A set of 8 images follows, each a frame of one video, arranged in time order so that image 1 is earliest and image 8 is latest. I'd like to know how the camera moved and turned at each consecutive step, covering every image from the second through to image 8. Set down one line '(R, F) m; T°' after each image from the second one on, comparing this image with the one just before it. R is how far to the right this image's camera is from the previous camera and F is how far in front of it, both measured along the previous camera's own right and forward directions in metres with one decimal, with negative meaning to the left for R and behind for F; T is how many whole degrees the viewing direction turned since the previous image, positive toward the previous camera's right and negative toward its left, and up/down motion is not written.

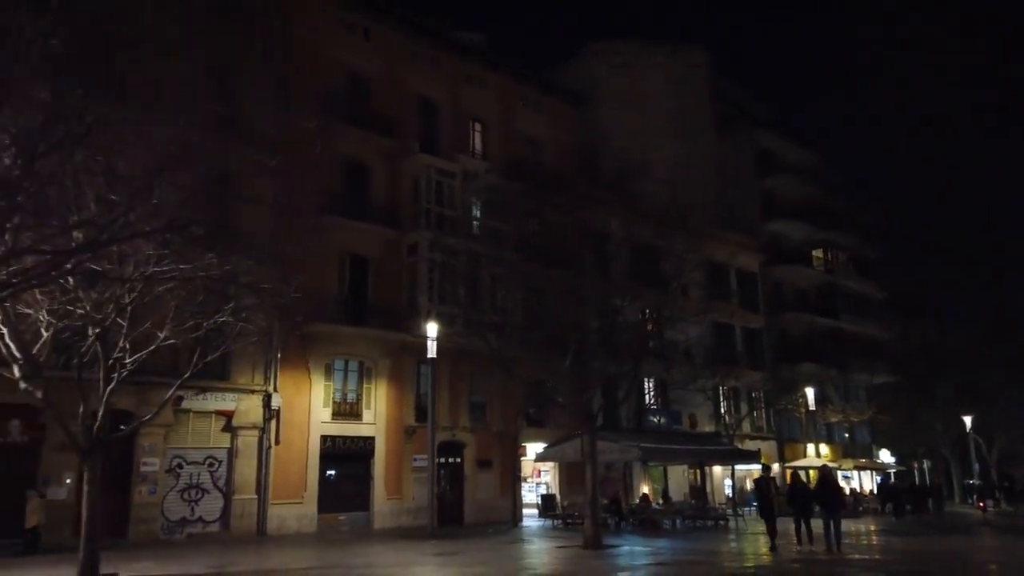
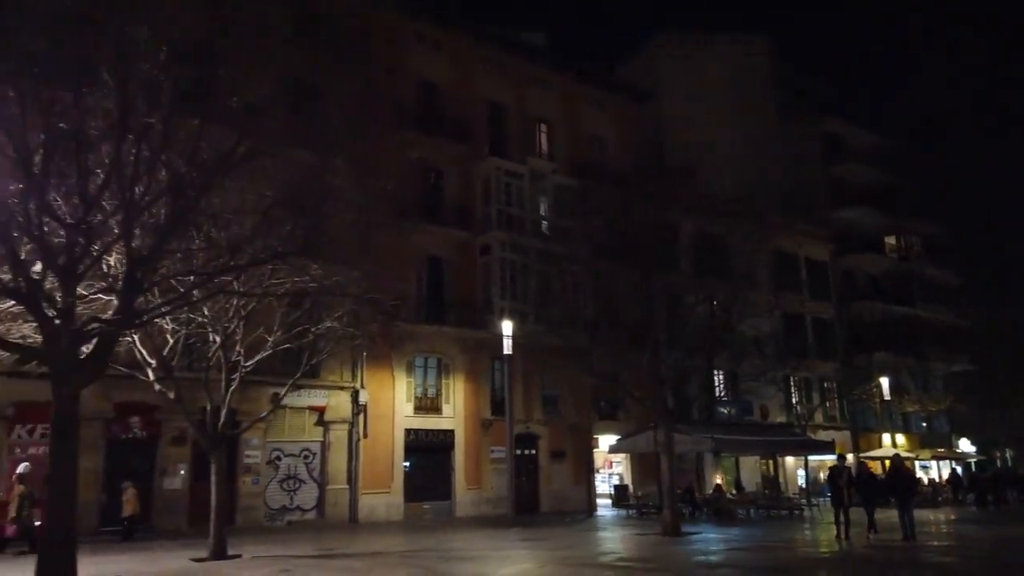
(-0.3, -1.1) m; -5°
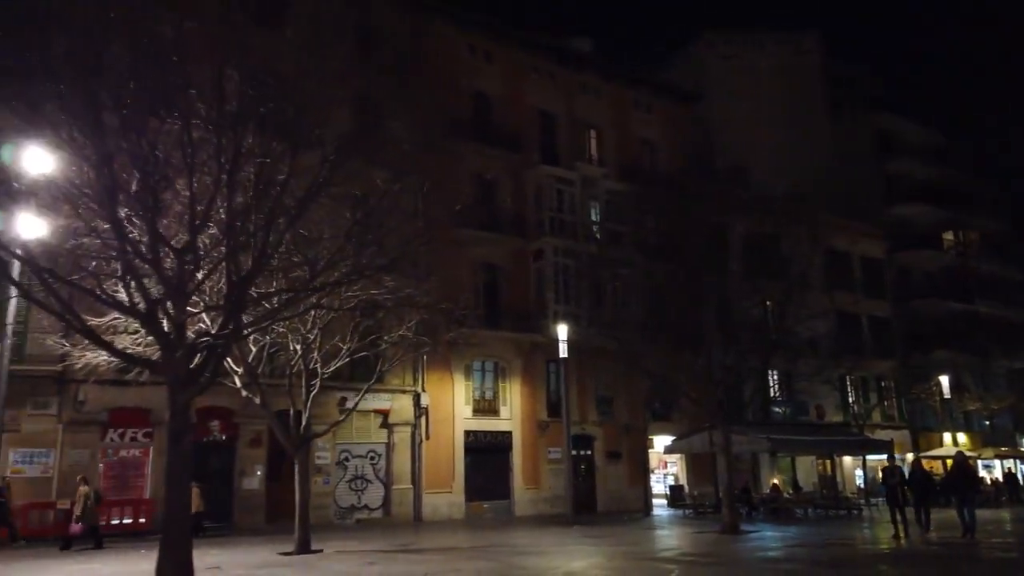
(-0.3, -0.8) m; -4°
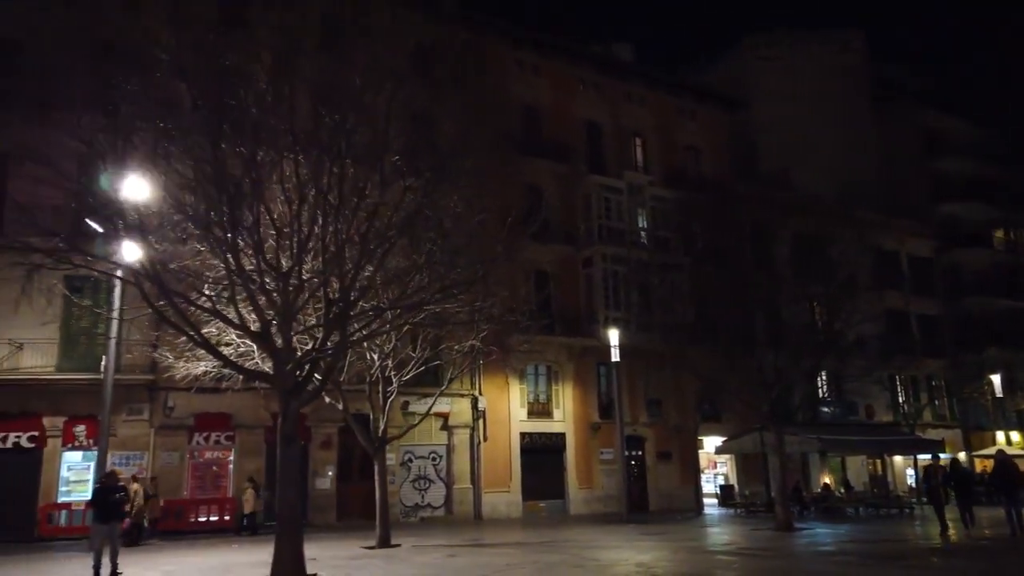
(-0.6, -1.2) m; -3°
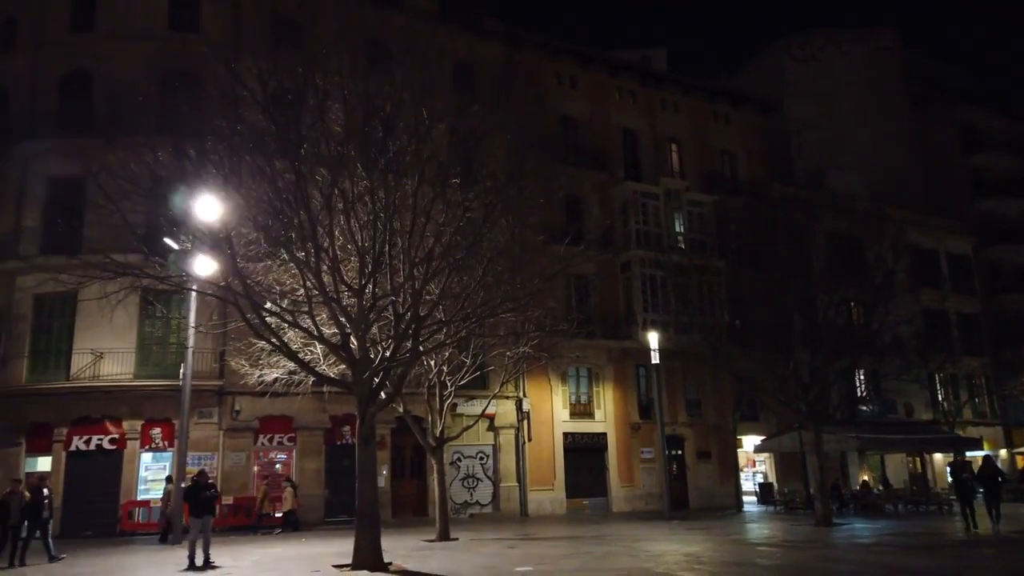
(-0.4, -1.2) m; -2°
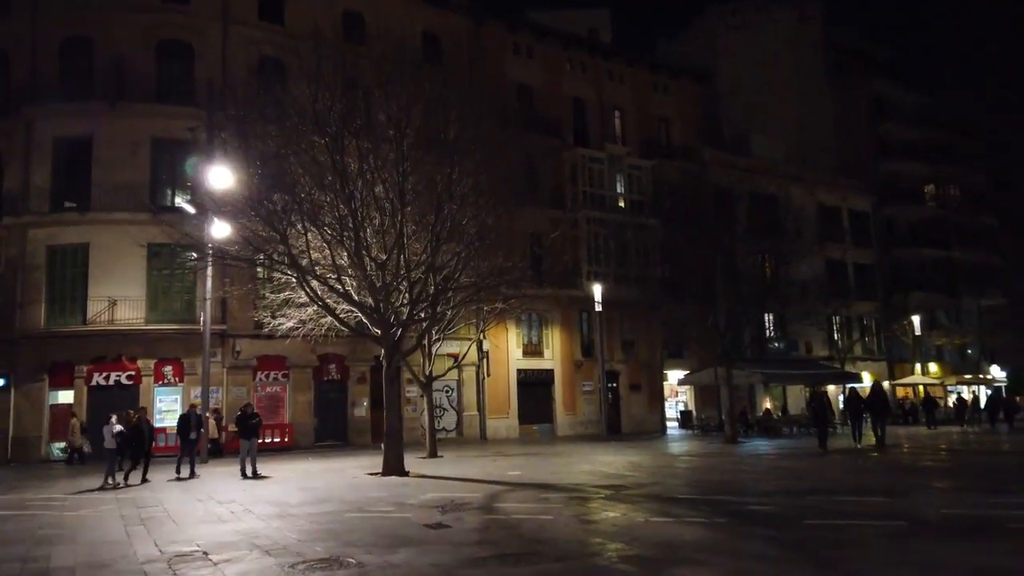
(-1.5, -4.1) m; +5°
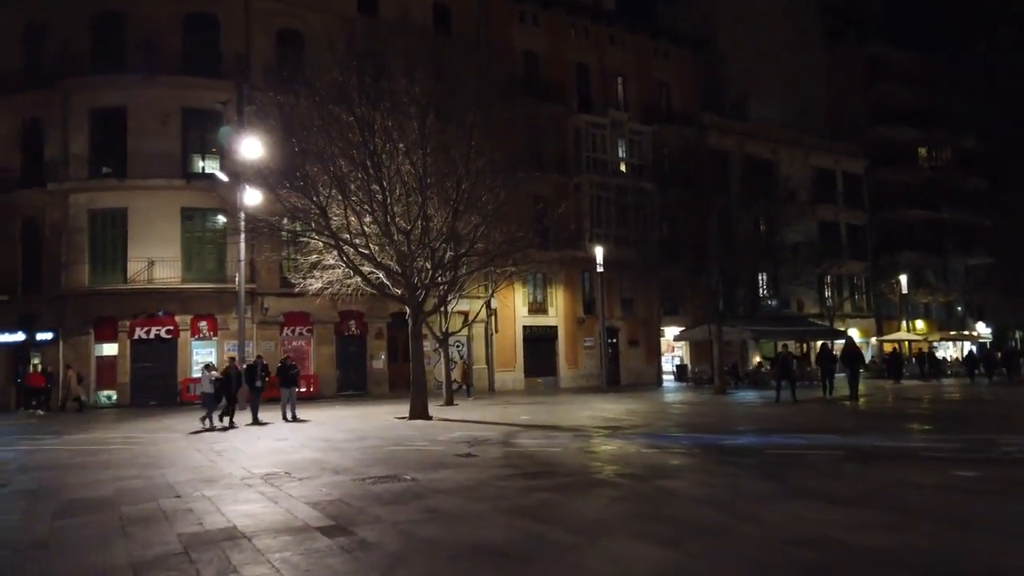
(-0.3, -2.3) m; 0°
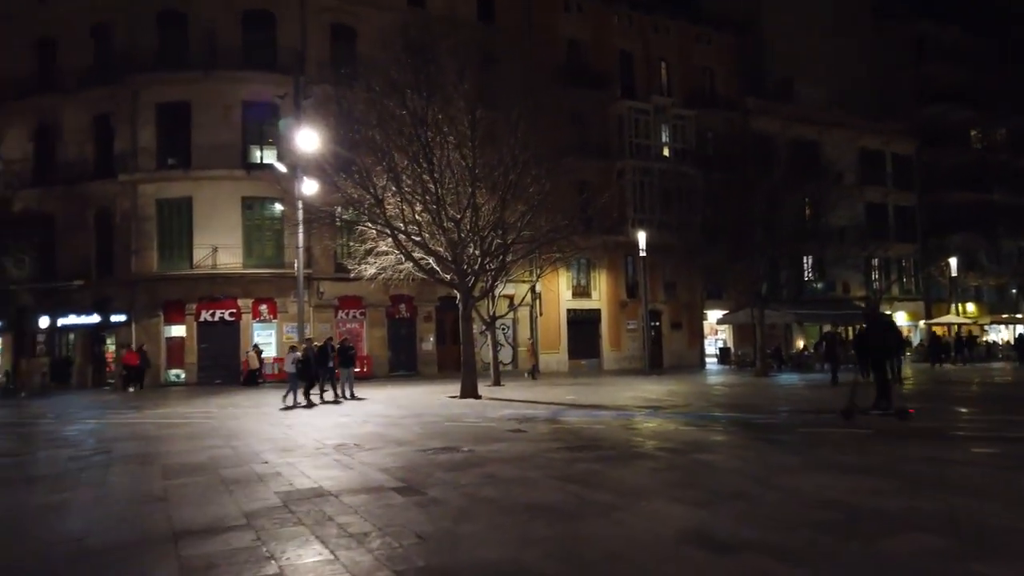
(-0.1, -1.0) m; -3°
